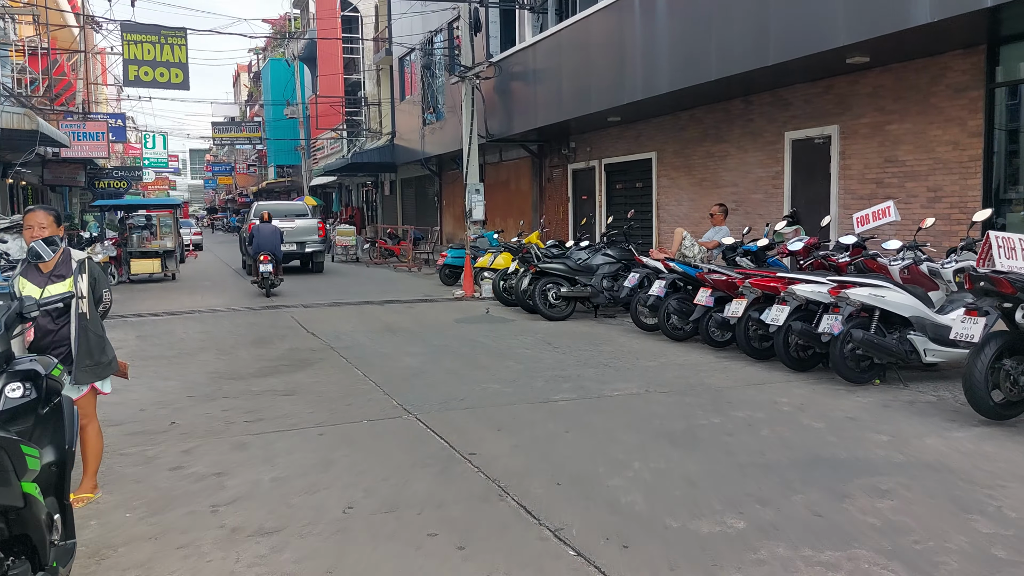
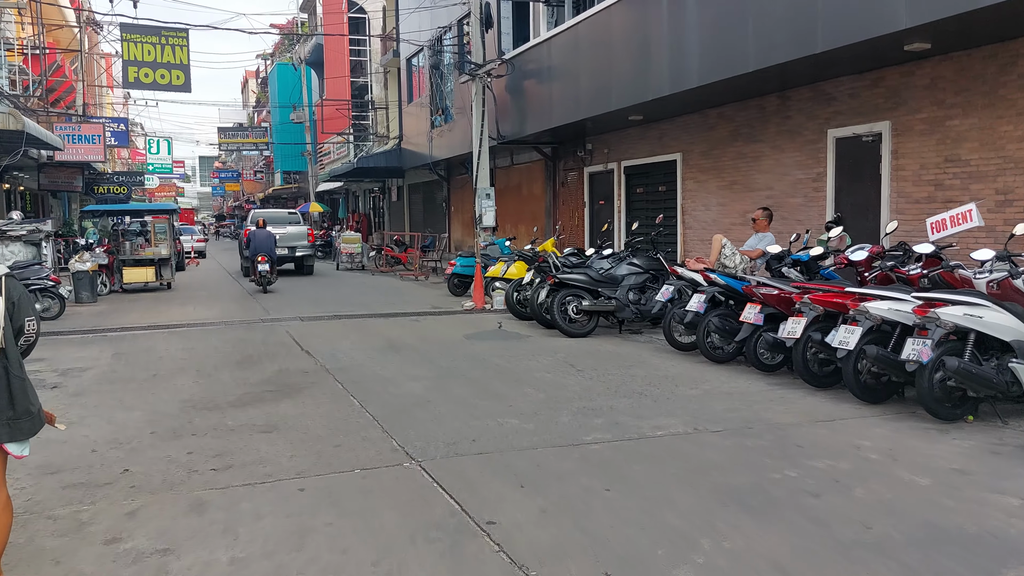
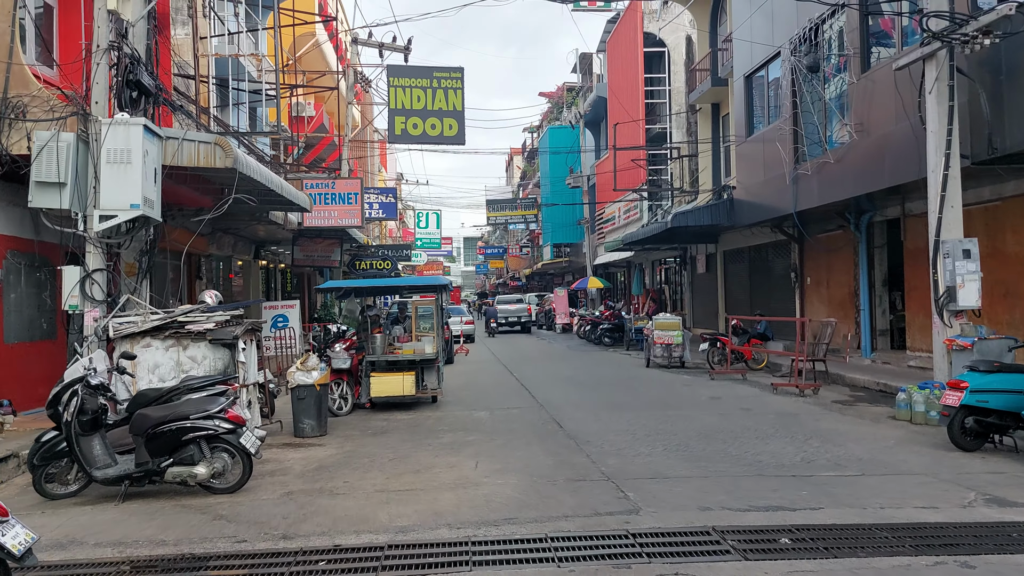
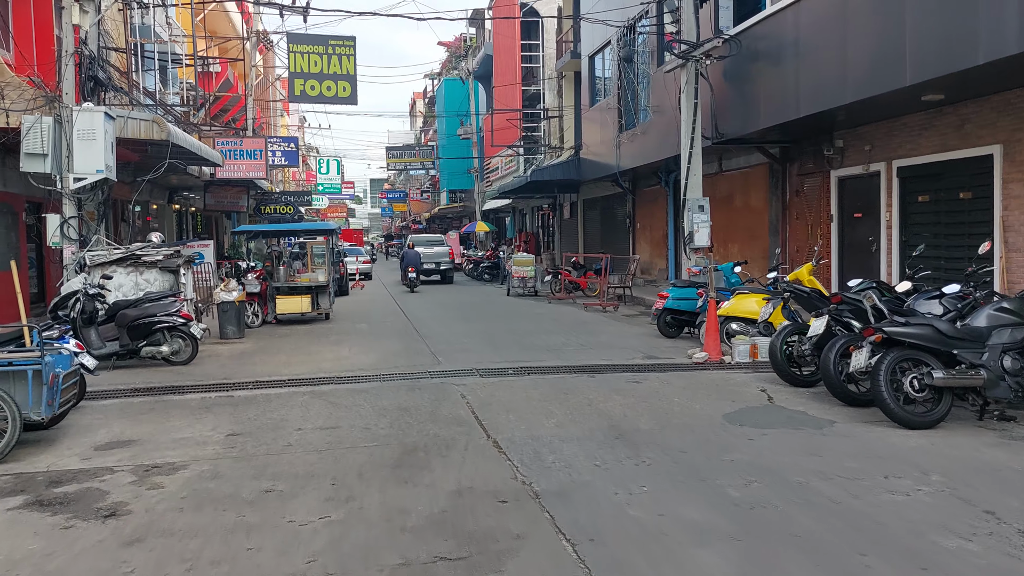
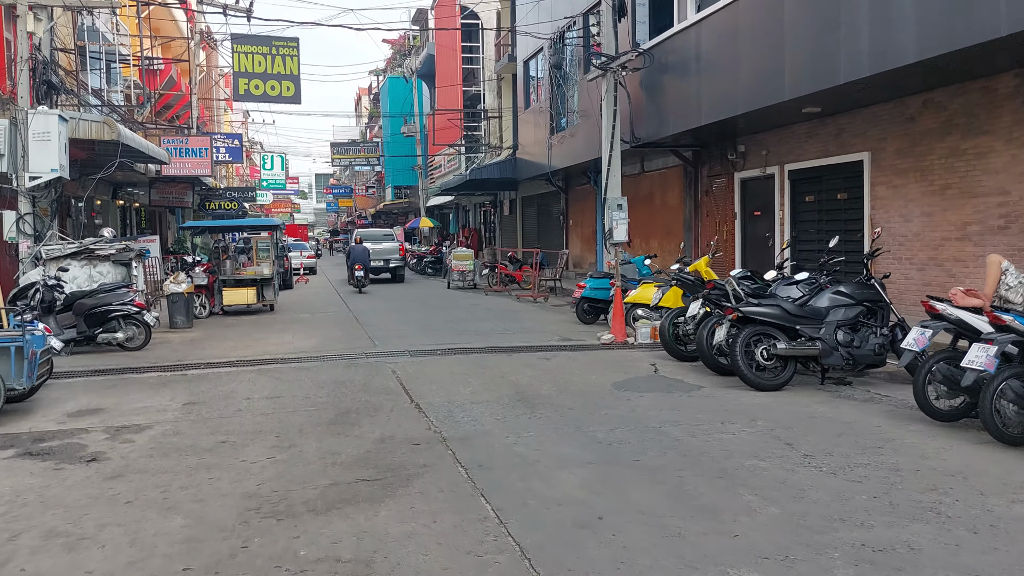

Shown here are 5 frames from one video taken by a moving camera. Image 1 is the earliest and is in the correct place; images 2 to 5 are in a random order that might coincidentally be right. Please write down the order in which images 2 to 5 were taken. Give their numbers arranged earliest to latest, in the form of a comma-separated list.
2, 5, 4, 3
